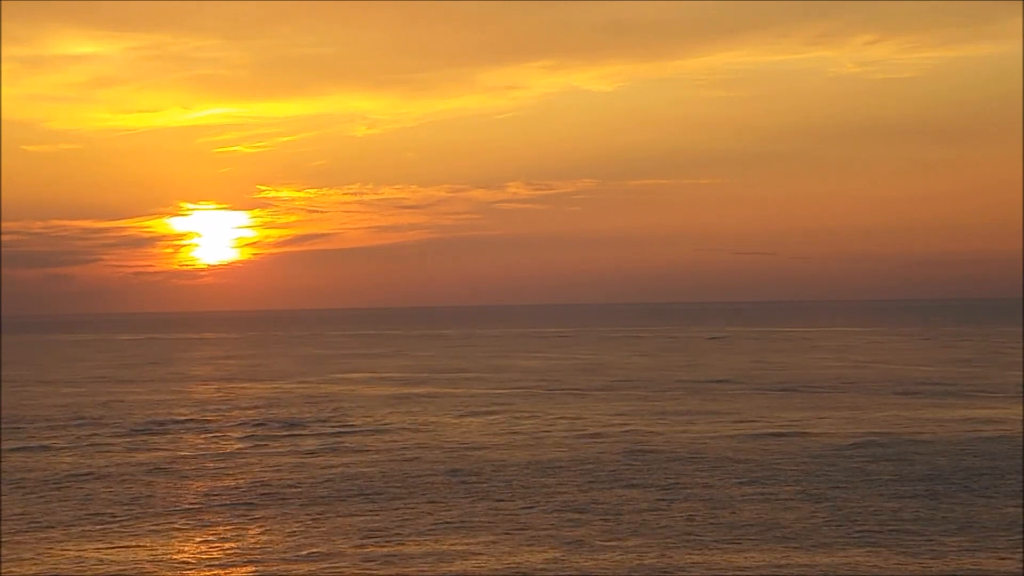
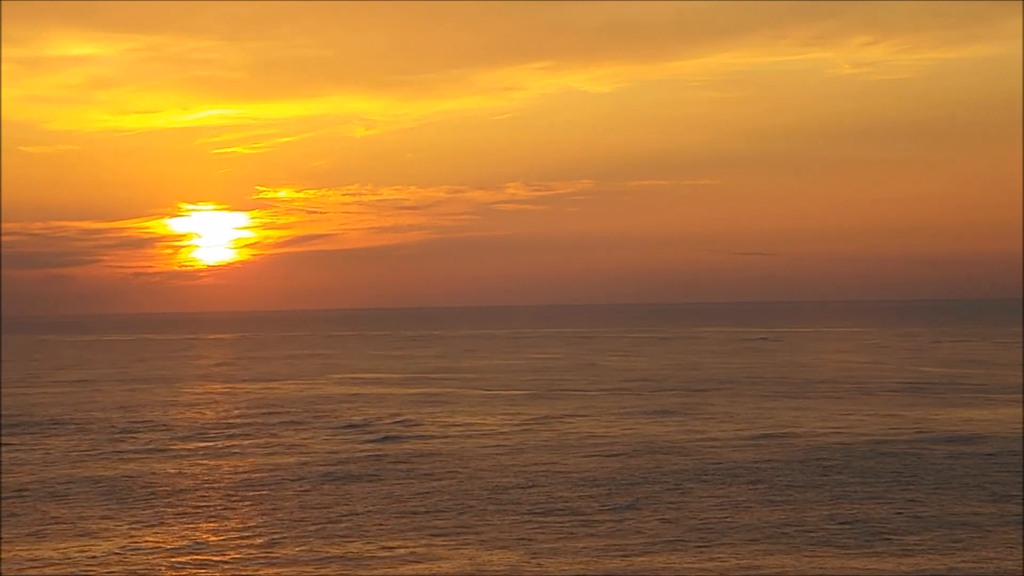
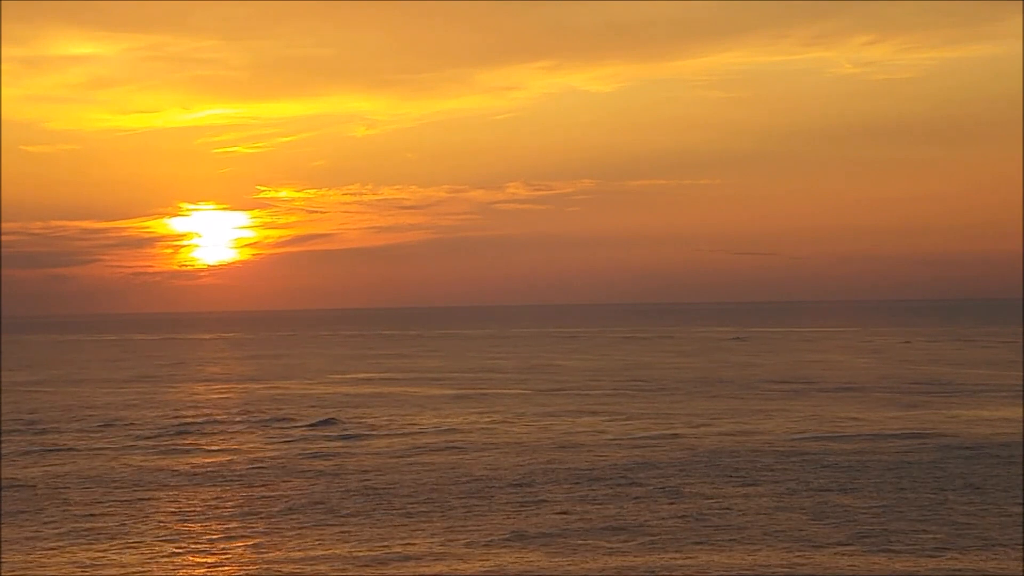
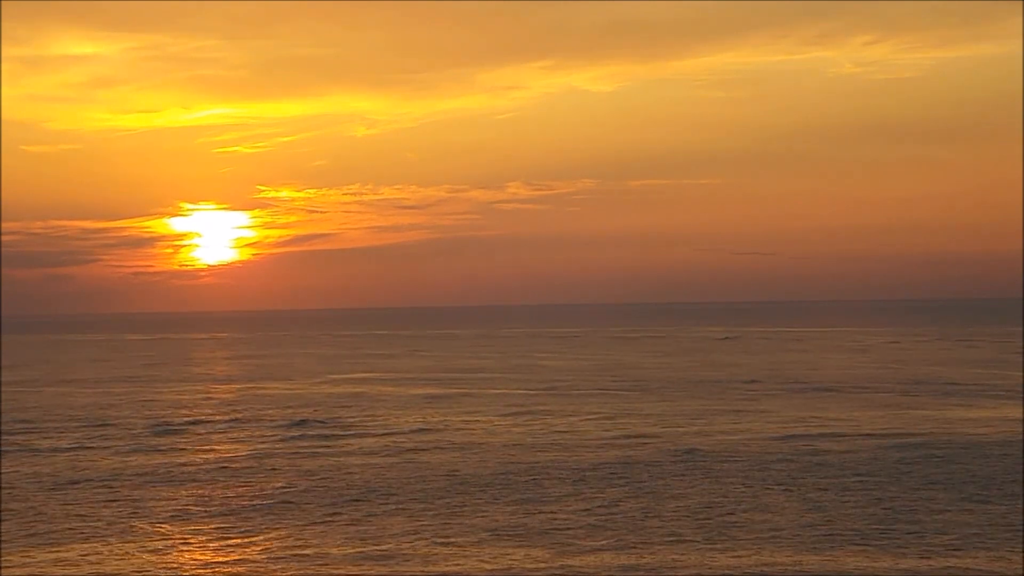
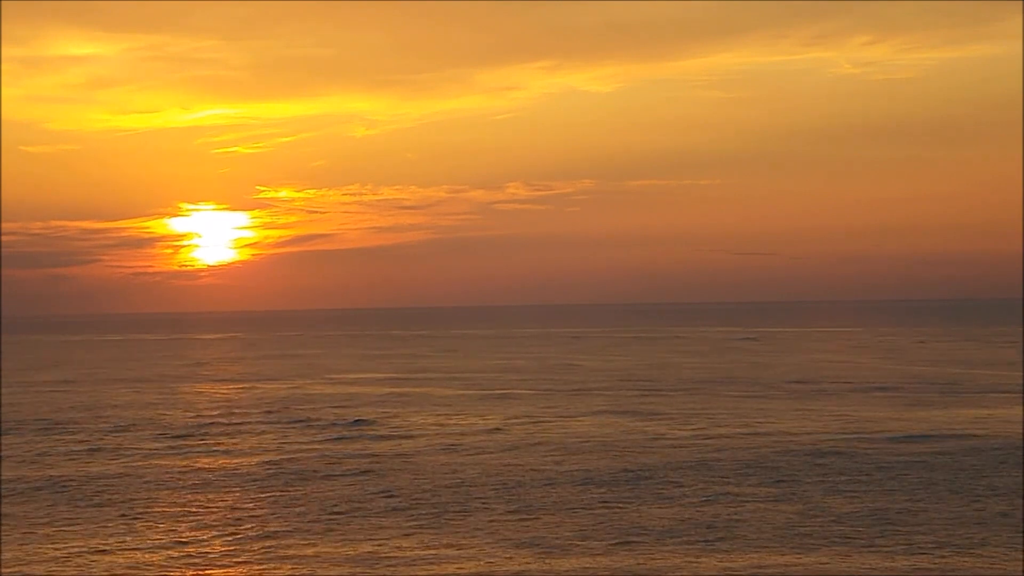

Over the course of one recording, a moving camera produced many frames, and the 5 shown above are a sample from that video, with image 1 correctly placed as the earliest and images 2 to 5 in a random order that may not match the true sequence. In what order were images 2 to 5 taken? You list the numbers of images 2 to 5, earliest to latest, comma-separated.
4, 3, 5, 2
